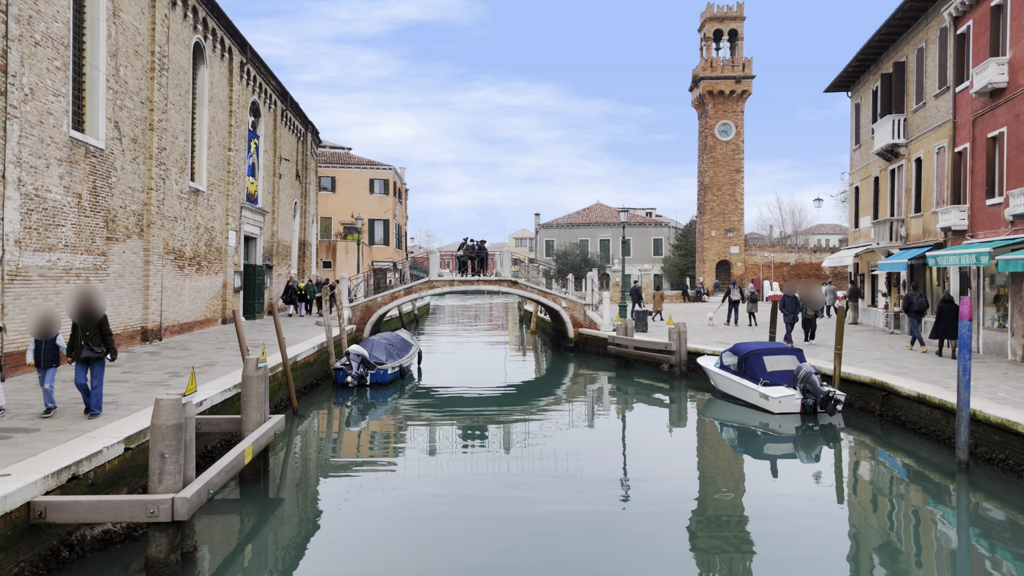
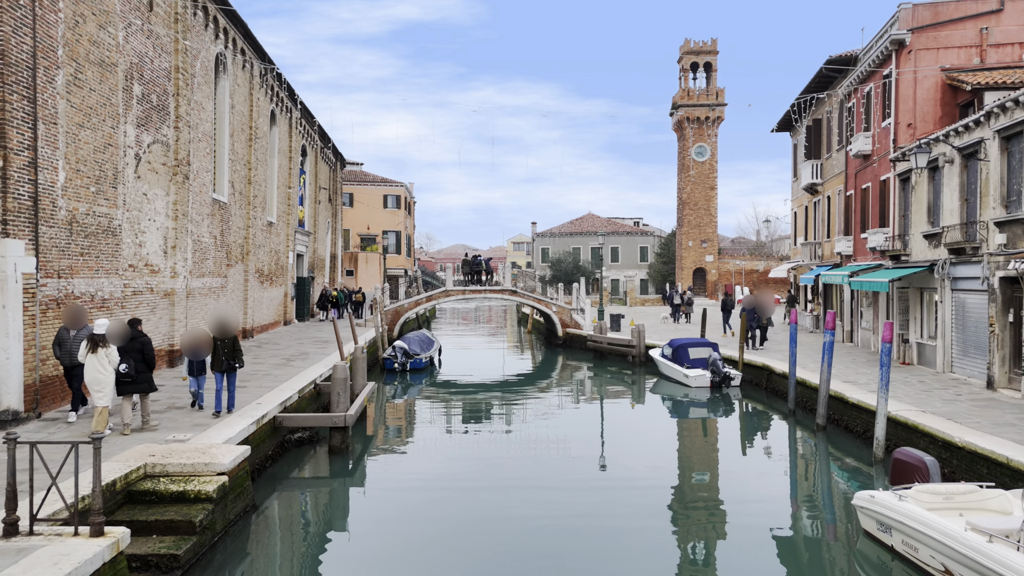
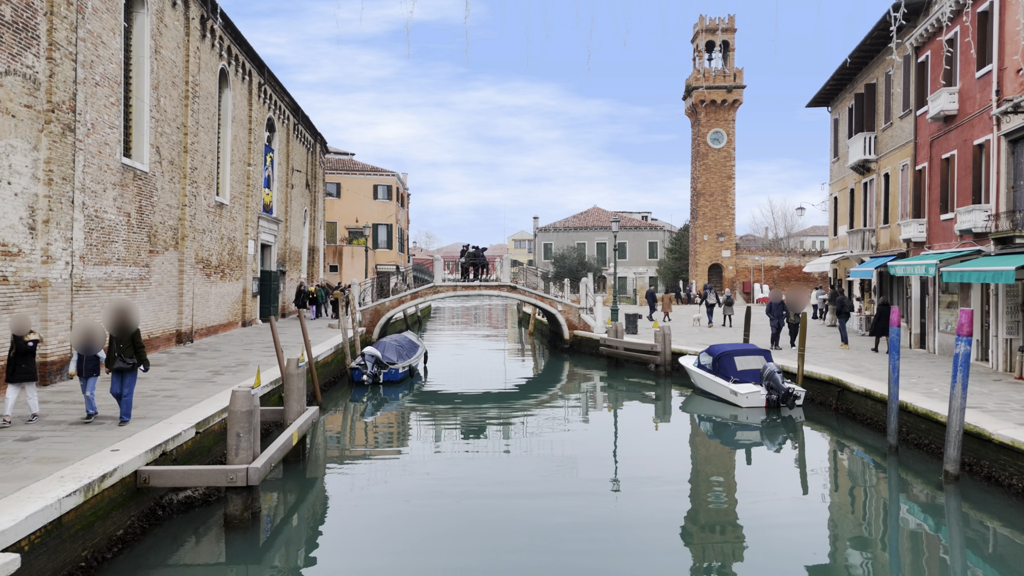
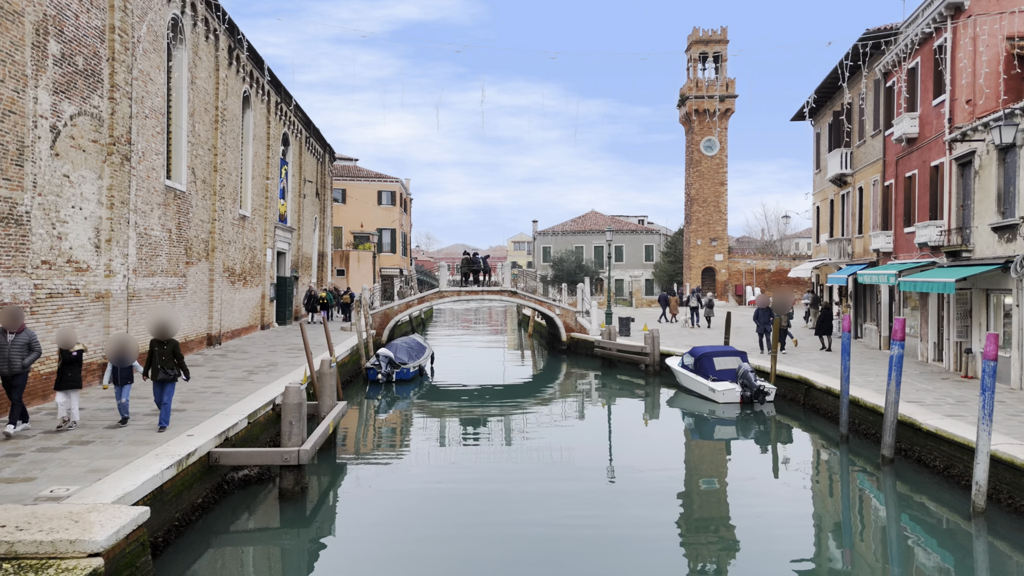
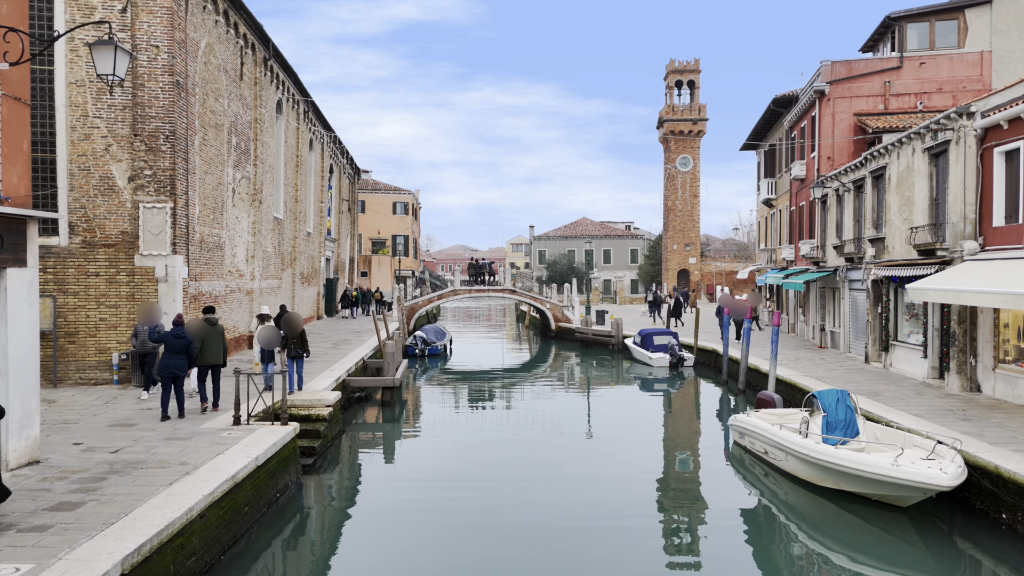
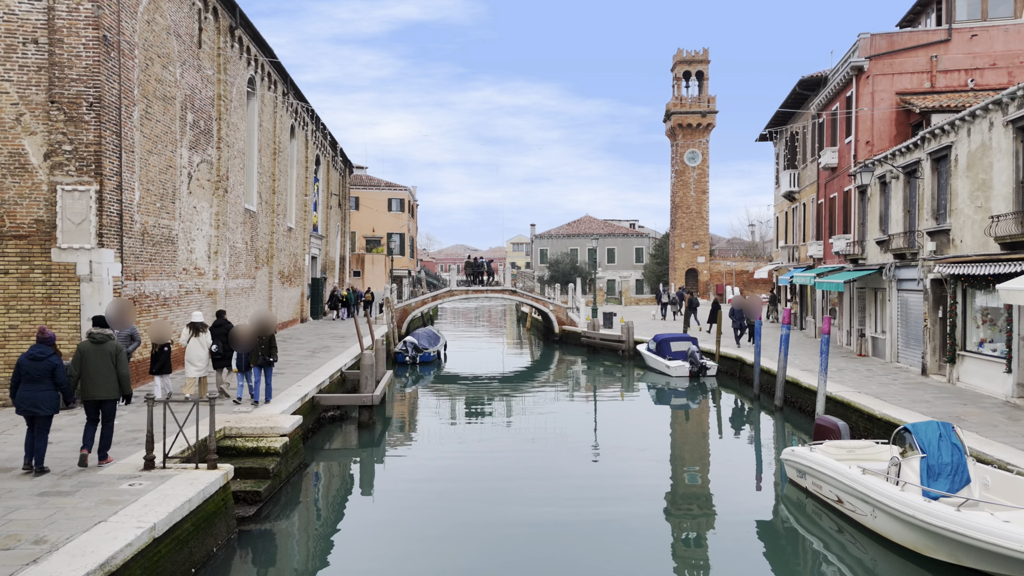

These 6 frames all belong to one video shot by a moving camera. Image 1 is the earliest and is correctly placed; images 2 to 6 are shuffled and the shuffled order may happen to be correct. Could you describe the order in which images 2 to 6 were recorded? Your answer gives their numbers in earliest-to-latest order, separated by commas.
3, 4, 2, 6, 5
